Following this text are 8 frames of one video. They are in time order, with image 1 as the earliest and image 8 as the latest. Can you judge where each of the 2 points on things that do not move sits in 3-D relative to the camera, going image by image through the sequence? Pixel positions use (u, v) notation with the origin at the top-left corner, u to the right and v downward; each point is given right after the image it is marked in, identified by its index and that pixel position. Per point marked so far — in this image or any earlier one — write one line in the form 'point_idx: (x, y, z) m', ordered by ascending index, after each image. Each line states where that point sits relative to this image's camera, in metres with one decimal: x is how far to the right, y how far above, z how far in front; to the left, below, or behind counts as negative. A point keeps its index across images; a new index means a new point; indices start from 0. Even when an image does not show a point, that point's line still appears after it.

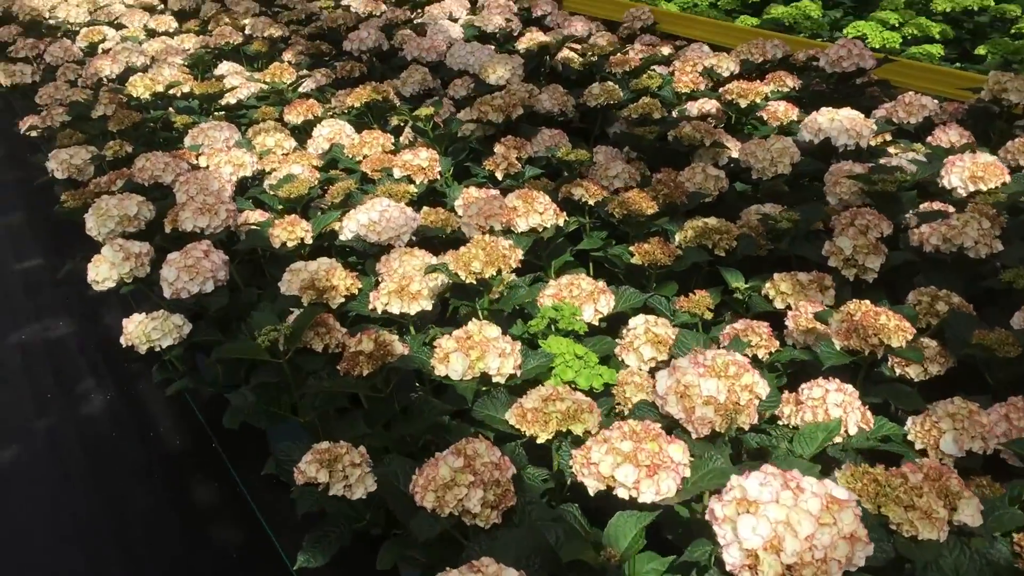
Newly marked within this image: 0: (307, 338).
0: (-0.3, -0.1, +1.5) m
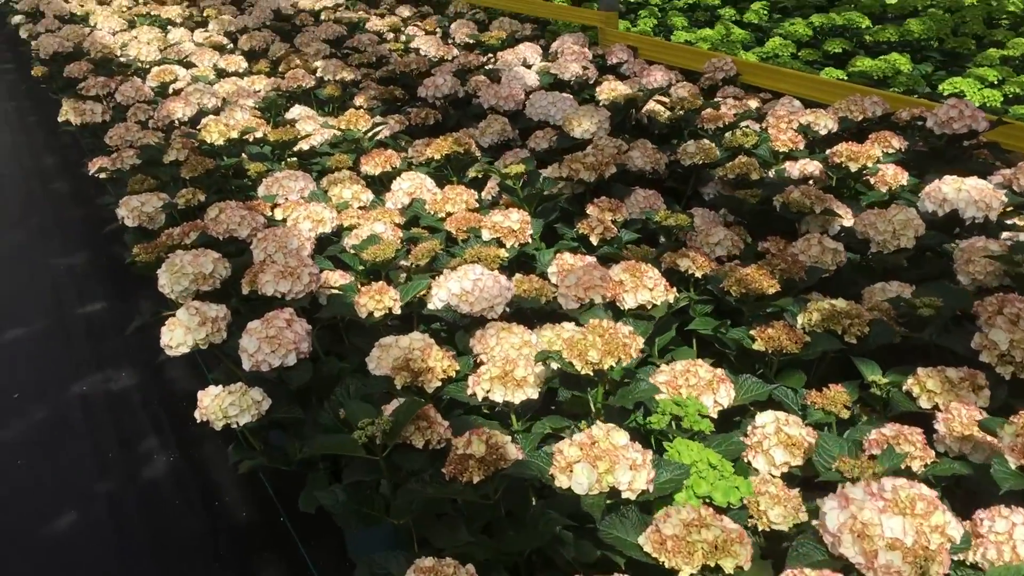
0: (-0.2, -0.2, +1.4) m
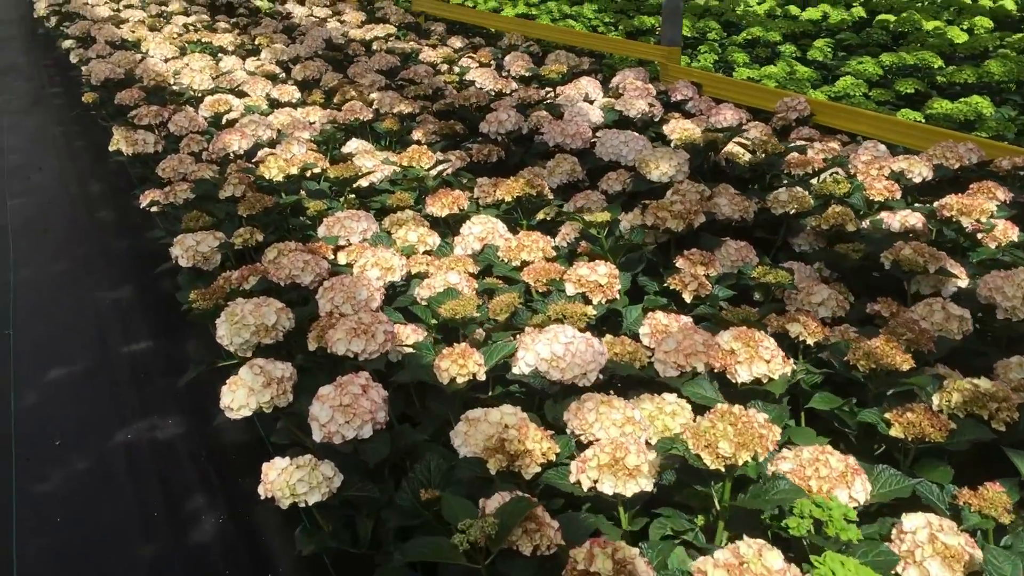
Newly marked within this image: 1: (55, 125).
0: (0.0, -0.3, +1.2) m
1: (-3.2, +1.1, +6.4) m
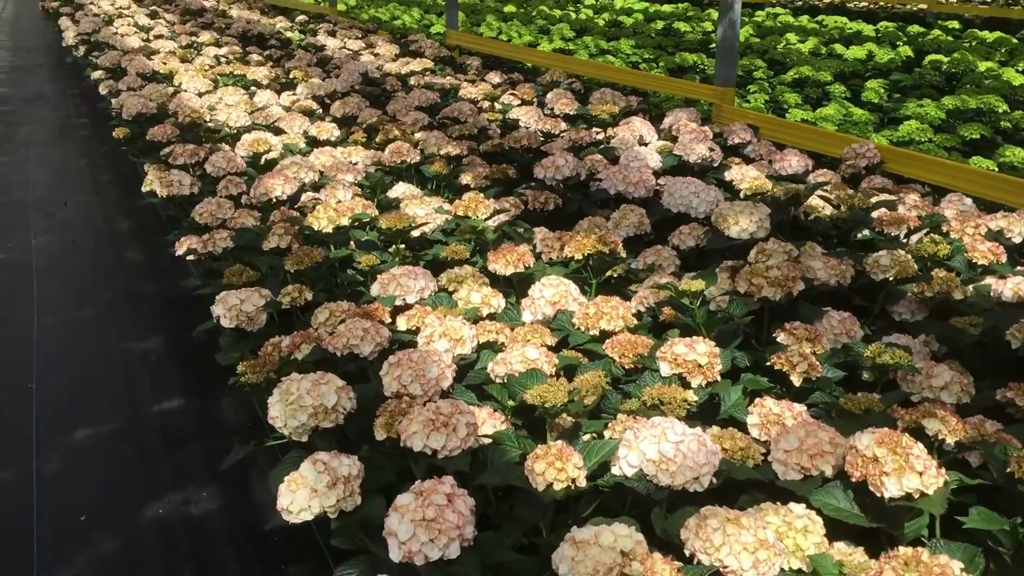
0: (+0.2, -0.5, +1.0) m
1: (-2.9, +0.9, +6.3) m
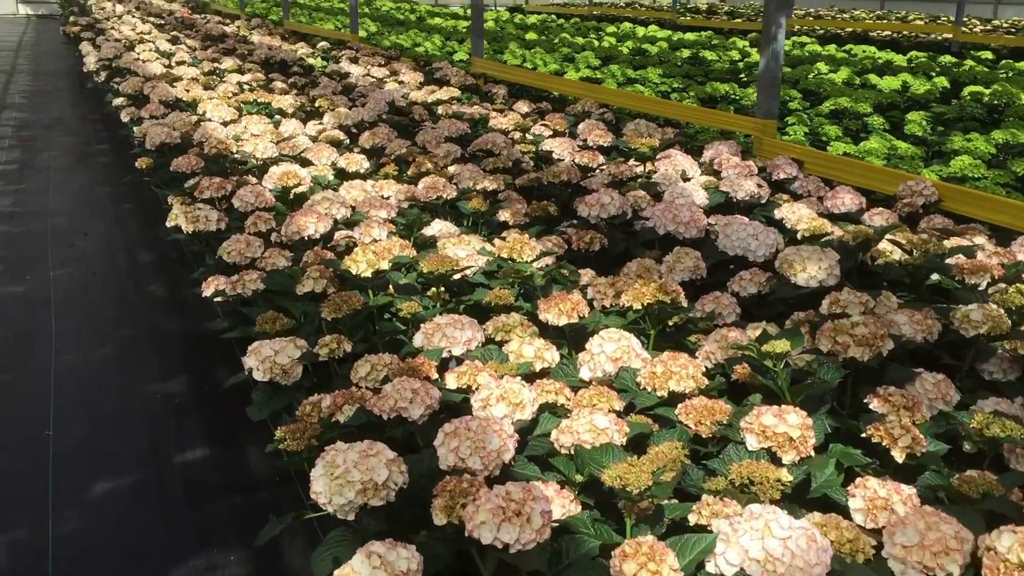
0: (+0.3, -0.5, +0.8) m
1: (-2.7, +0.7, +6.1) m
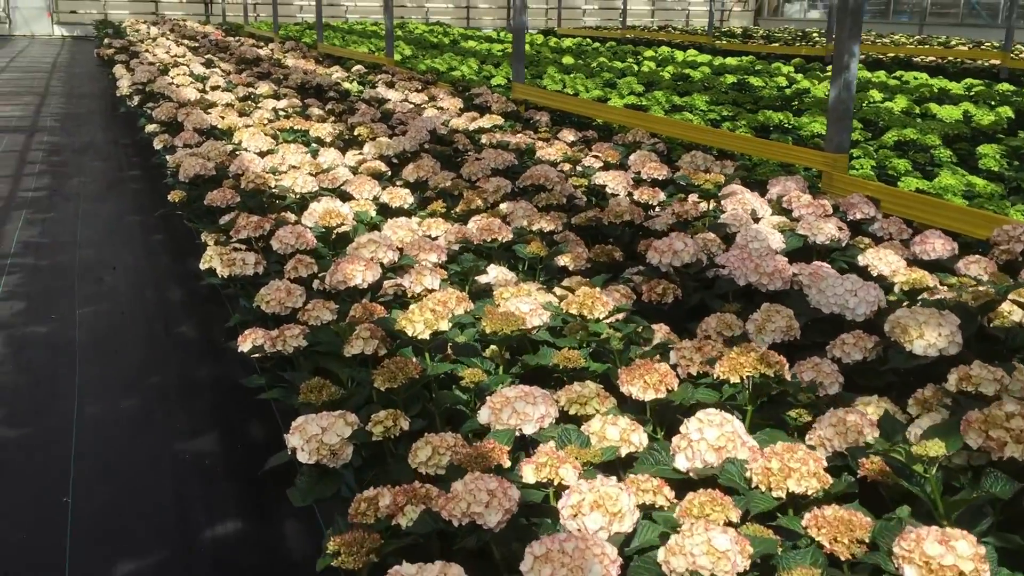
0: (+0.4, -0.7, +0.5) m
1: (-2.5, +0.5, +5.9) m
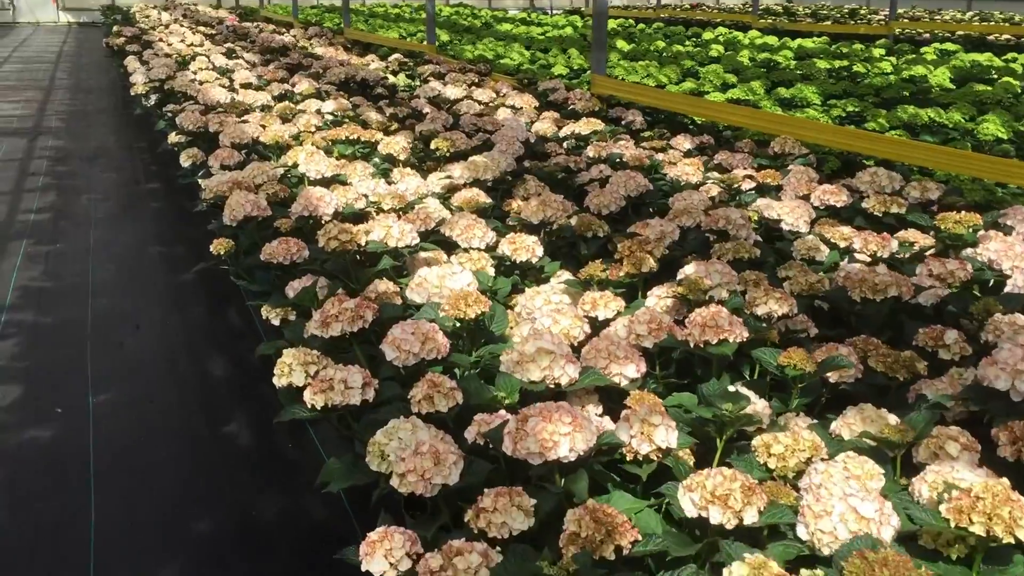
0: (+0.9, -1.0, -0.6) m
1: (-1.9, +0.2, +4.9) m
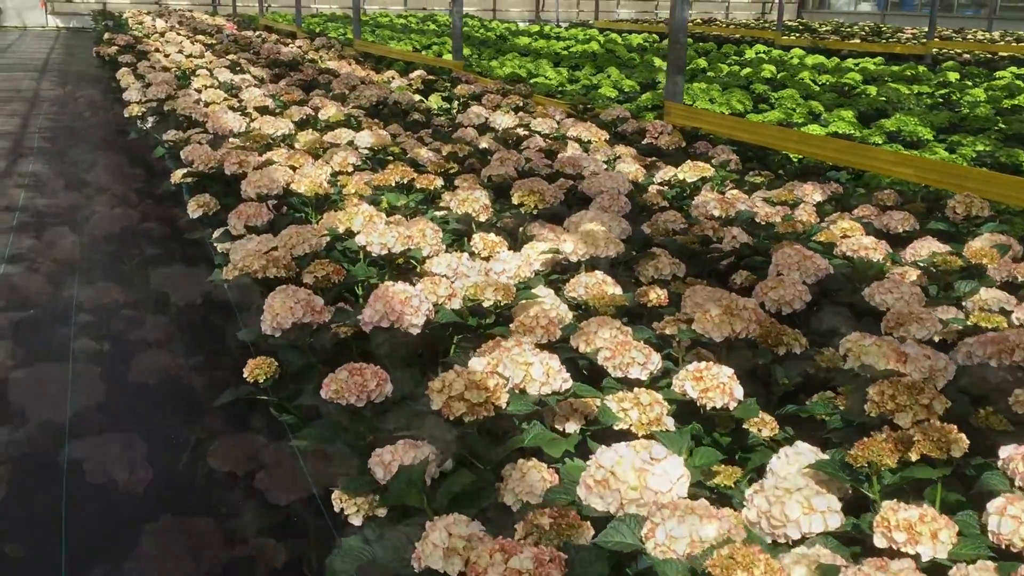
0: (+1.3, -1.3, -1.6) m
1: (-1.5, -0.1, +3.9) m
